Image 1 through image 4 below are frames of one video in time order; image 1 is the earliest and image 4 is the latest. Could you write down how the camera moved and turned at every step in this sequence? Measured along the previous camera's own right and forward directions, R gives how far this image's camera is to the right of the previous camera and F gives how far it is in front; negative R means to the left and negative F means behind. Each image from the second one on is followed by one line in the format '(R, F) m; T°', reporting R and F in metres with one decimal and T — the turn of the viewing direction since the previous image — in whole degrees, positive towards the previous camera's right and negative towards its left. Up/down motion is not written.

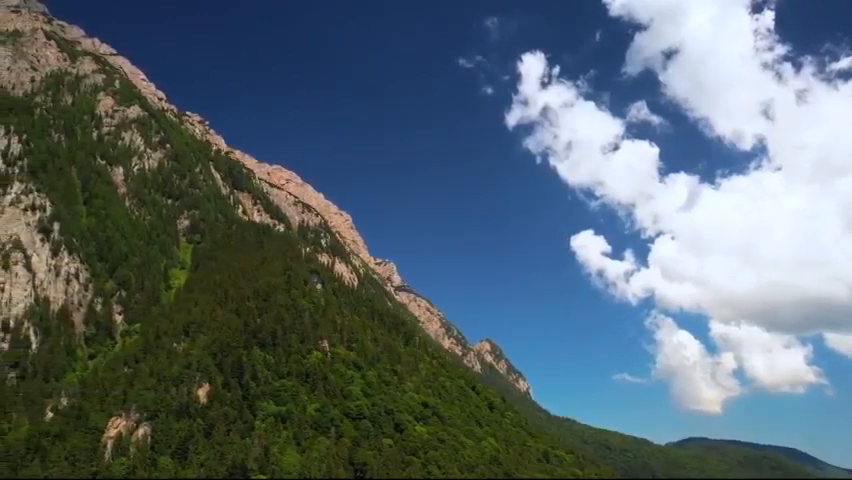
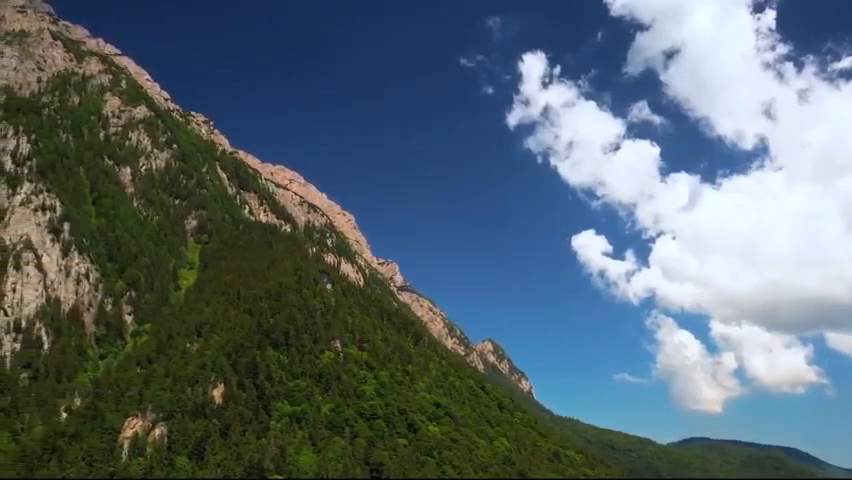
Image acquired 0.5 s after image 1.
(-4.5, -0.1) m; 0°
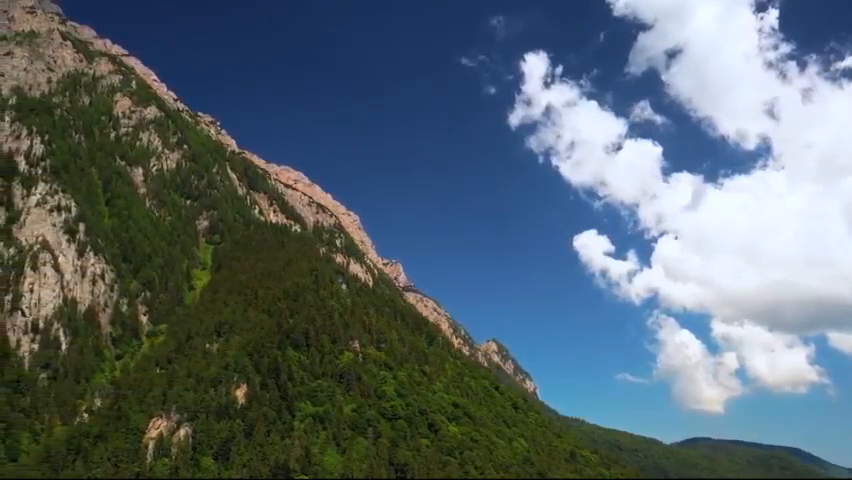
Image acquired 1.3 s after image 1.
(-6.8, +0.1) m; 0°
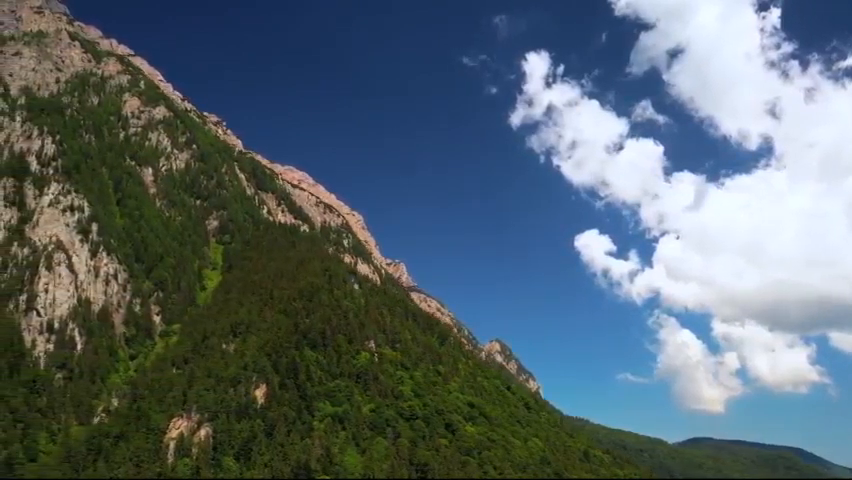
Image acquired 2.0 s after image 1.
(-5.8, 0.0) m; 0°
